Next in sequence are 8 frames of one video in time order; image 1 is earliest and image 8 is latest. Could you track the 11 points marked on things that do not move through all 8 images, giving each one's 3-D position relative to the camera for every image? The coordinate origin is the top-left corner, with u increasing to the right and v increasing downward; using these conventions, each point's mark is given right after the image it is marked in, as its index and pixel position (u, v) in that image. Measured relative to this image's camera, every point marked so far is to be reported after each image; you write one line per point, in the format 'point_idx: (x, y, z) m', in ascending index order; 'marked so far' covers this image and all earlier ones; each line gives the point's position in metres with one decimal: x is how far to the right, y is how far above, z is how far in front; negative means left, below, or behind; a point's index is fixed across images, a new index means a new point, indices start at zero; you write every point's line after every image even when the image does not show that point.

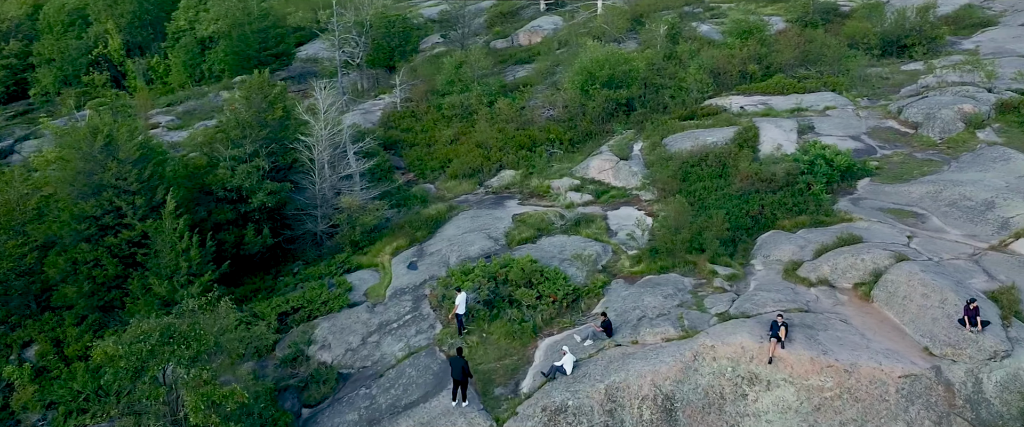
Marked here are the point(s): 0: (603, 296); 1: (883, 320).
0: (+1.8, -1.6, +16.1) m
1: (+7.2, -2.0, +15.5) m
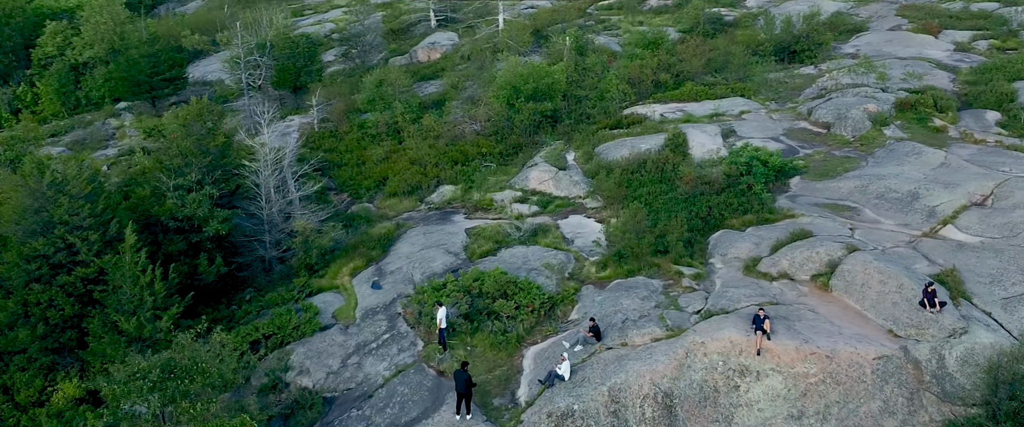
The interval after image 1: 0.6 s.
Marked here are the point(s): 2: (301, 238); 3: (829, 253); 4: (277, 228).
0: (+1.4, -1.7, +16.3) m
1: (+6.8, -1.9, +16.4) m
2: (-4.7, -0.6, +18.8) m
3: (+6.7, -0.8, +17.4) m
4: (-5.5, -0.4, +19.0) m
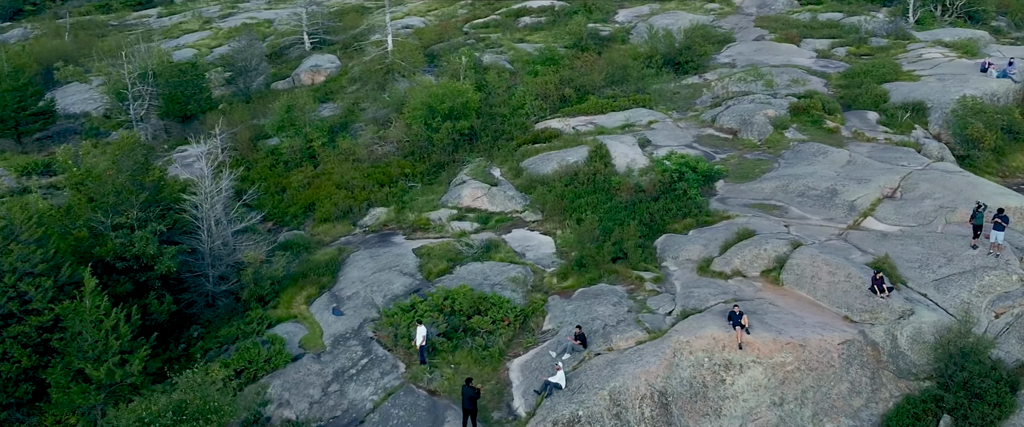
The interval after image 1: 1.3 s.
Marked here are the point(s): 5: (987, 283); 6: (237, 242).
0: (+0.8, -2.0, +16.5) m
1: (+6.2, -1.8, +17.4) m
2: (-5.7, -1.2, +18.2) m
3: (+5.9, -0.8, +18.4) m
4: (-6.4, -1.1, +18.2) m
5: (+10.0, -1.5, +17.4) m
6: (-6.2, -0.7, +18.6) m
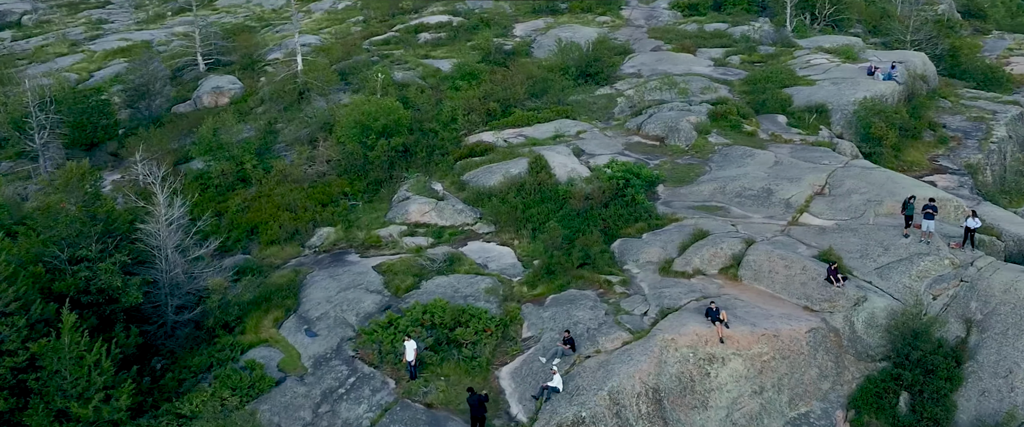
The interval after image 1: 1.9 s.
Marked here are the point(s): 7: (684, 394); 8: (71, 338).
0: (+0.4, -2.1, +16.8) m
1: (+5.6, -1.8, +18.3) m
2: (-6.3, -1.8, +17.7) m
3: (+5.1, -0.8, +19.3) m
4: (-7.0, -1.6, +17.6) m
5: (+9.4, -1.2, +18.9) m
6: (-6.9, -1.2, +18.0) m
7: (+3.0, -3.2, +14.5) m
8: (-7.3, -2.1, +13.9) m
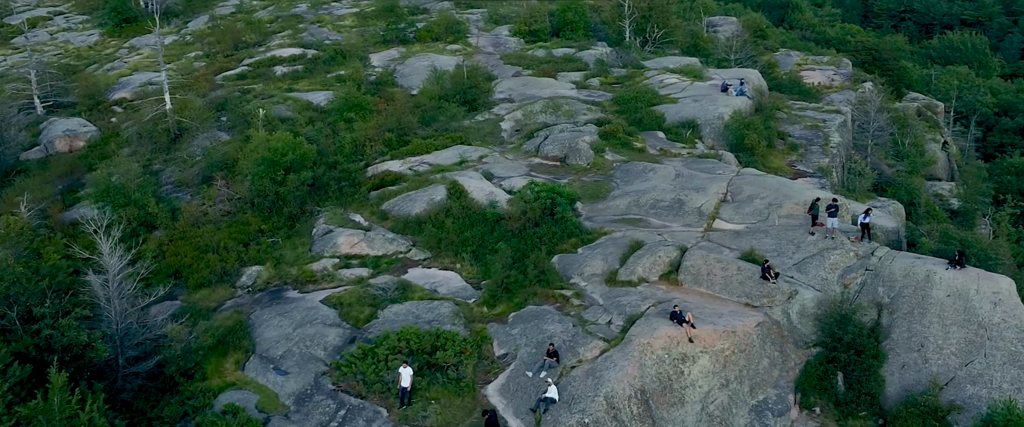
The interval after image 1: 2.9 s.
0: (-0.3, -2.6, +17.3) m
1: (+4.6, -1.9, +19.7) m
2: (-6.9, -2.7, +17.0) m
3: (+3.9, -1.0, +20.6) m
4: (-7.7, -2.6, +16.8) m
5: (+8.2, -1.2, +20.9) m
6: (-7.6, -2.2, +17.3) m
7: (+2.9, -3.4, +15.4) m
8: (-7.3, -2.9, +13.1) m
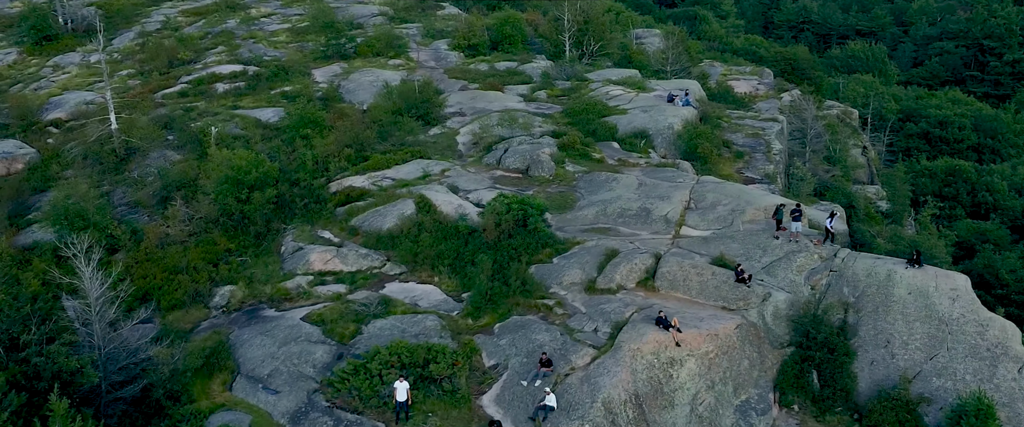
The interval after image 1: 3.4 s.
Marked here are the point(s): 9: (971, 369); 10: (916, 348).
0: (-0.5, -2.9, +17.5) m
1: (+4.1, -2.1, +20.2) m
2: (-7.1, -3.1, +16.7) m
3: (+3.4, -1.2, +21.1) m
4: (-7.9, -3.0, +16.4) m
5: (+7.6, -1.3, +21.7) m
6: (-7.9, -2.6, +16.9) m
7: (+2.8, -3.5, +15.8) m
8: (-7.2, -3.3, +12.7) m
9: (+10.7, -3.6, +19.2) m
10: (+9.7, -3.2, +19.7) m
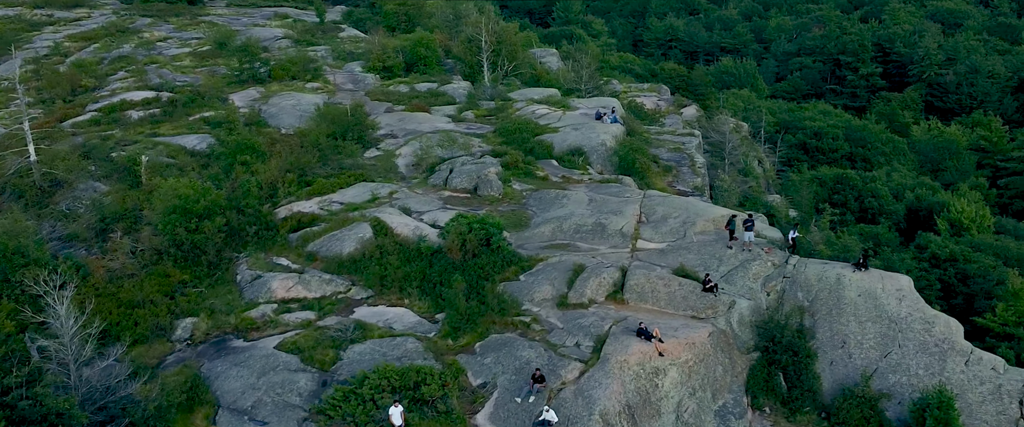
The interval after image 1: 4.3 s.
0: (-0.8, -3.3, +17.6) m
1: (+3.5, -2.5, +20.8) m
2: (-7.3, -3.7, +16.1) m
3: (+2.6, -1.6, +21.6) m
4: (-8.1, -3.7, +15.8) m
5: (+6.8, -1.6, +22.6) m
6: (-8.1, -3.3, +16.3) m
7: (+2.6, -3.8, +16.2) m
8: (-7.0, -3.8, +12.2) m
9: (+10.2, -3.7, +20.4) m
10: (+9.1, -3.4, +20.8) m
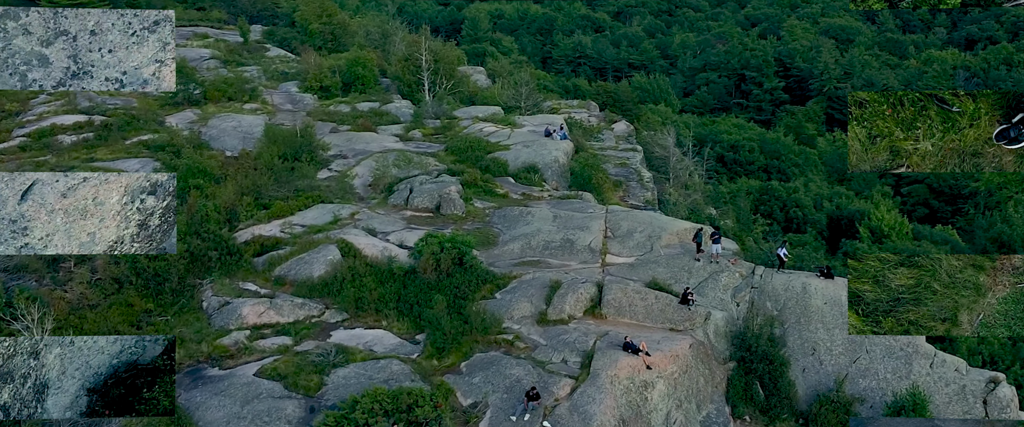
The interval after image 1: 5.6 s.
0: (-1.0, -3.7, +17.6) m
1: (+3.0, -2.9, +21.1) m
2: (-7.4, -4.3, +15.6) m
3: (+2.1, -2.1, +21.8) m
4: (-8.1, -4.2, +15.3) m
5: (+6.2, -1.9, +23.1) m
6: (-8.2, -3.8, +15.8) m
7: (+2.5, -4.1, +16.4) m
8: (-6.8, -4.3, +11.7) m
9: (+9.7, -3.9, +21.1) m
10: (+8.6, -3.6, +21.5) m
